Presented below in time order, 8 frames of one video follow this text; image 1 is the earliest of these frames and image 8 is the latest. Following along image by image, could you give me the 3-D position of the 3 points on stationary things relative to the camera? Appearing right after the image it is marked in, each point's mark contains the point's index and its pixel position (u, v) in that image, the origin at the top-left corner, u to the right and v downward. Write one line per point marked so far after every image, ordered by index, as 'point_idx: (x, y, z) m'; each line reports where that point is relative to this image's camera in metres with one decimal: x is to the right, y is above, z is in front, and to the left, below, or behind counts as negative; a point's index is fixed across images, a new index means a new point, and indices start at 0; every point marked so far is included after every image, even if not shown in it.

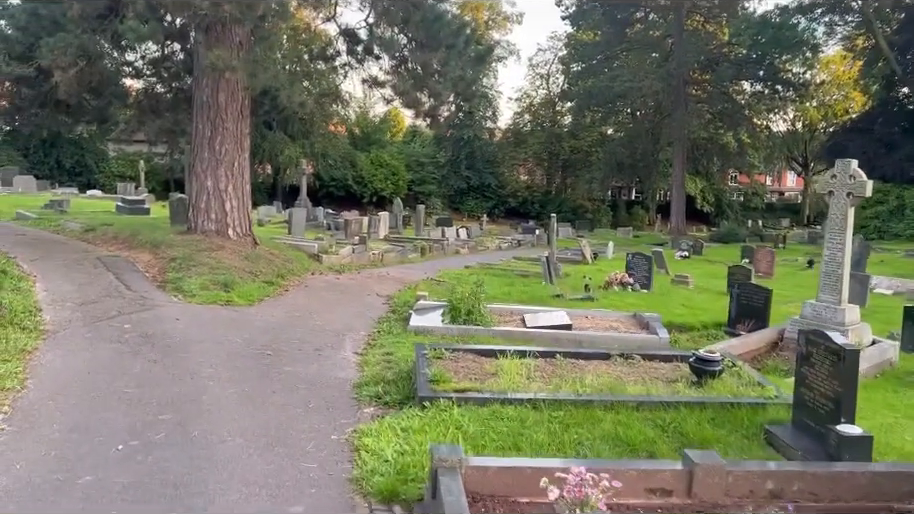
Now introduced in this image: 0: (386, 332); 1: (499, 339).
0: (-0.8, -0.9, +8.5) m
1: (+0.5, -0.9, +8.0) m
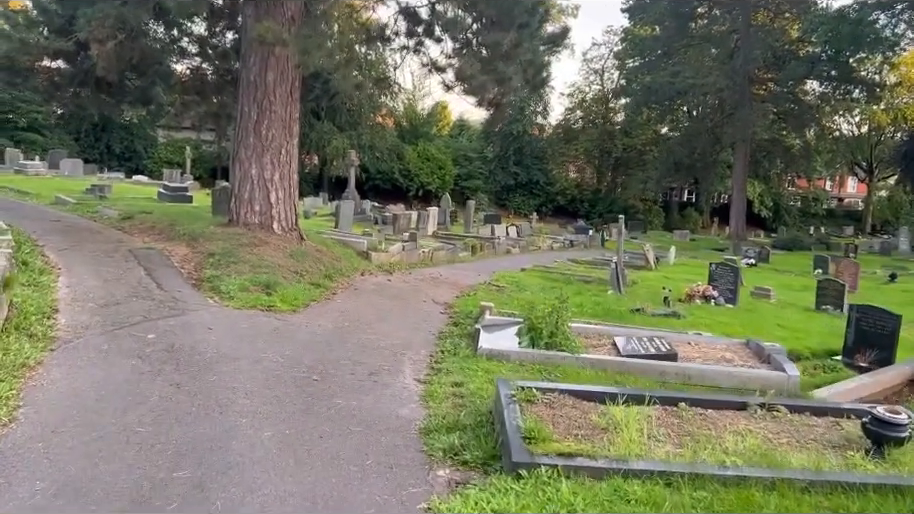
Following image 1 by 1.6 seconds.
0: (-0.1, -0.9, +7.2) m
1: (+1.2, -1.0, +6.6) m
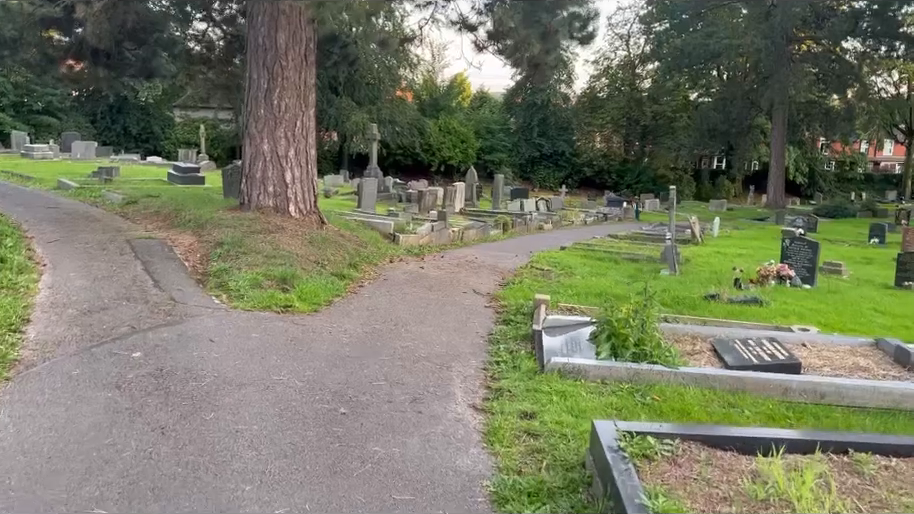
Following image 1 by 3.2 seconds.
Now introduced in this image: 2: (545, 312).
0: (+0.4, -0.9, +5.8) m
1: (+1.7, -0.9, +5.1) m
2: (+0.9, -0.6, +7.3) m
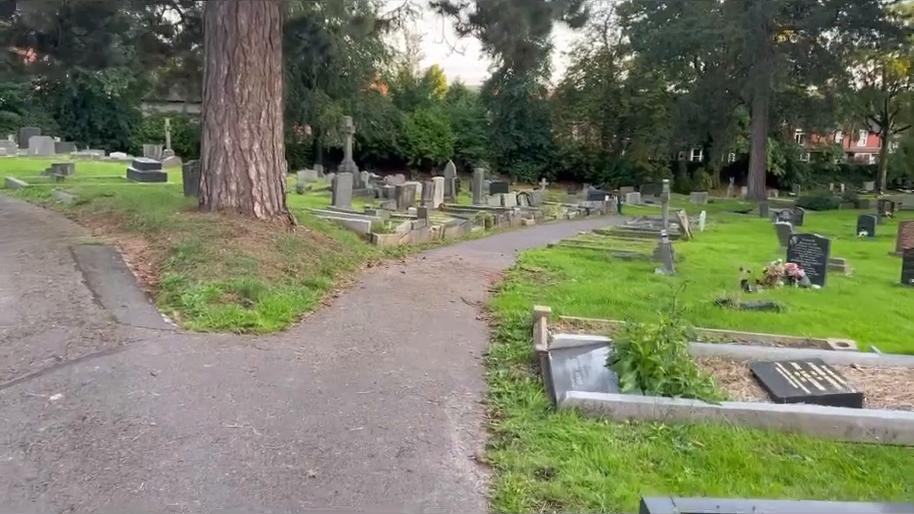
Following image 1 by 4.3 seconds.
0: (+0.4, -0.9, +4.8) m
1: (+1.7, -1.0, +4.2) m
2: (+0.8, -0.6, +6.4) m
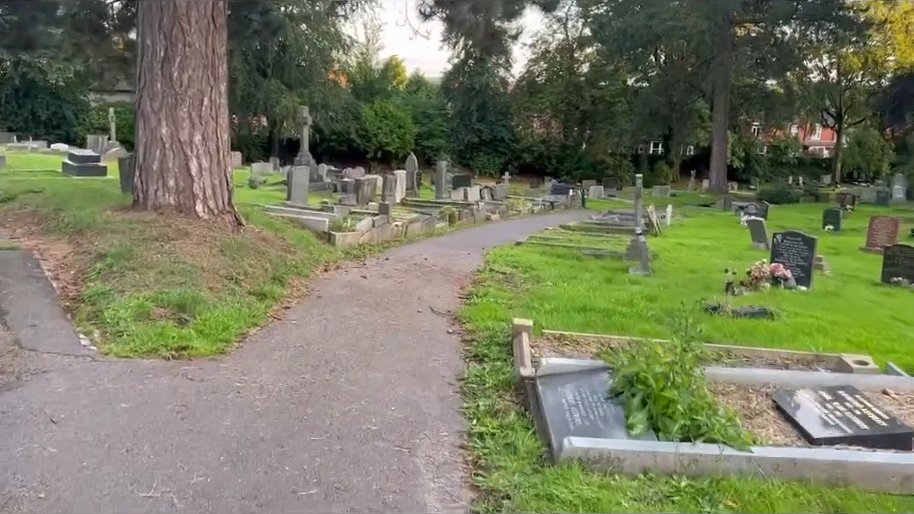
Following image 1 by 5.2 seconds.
0: (+0.2, -1.0, +4.0) m
1: (+1.5, -1.1, +3.5) m
2: (+0.6, -0.7, +5.5) m
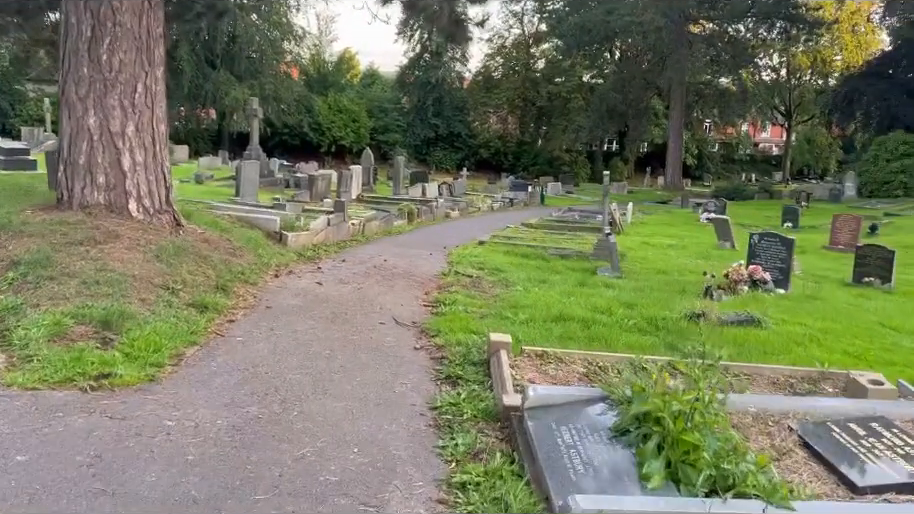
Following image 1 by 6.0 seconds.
0: (+0.1, -1.1, +3.3) m
1: (+1.5, -1.2, +2.9) m
2: (+0.4, -0.8, +4.9) m
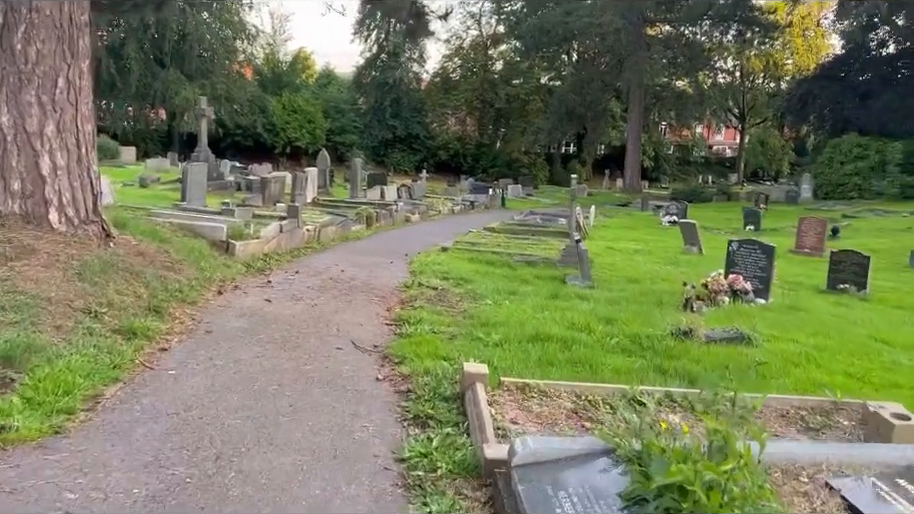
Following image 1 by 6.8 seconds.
0: (+0.1, -1.2, +2.6) m
1: (+1.4, -1.3, +2.2) m
2: (+0.2, -0.9, +4.2) m
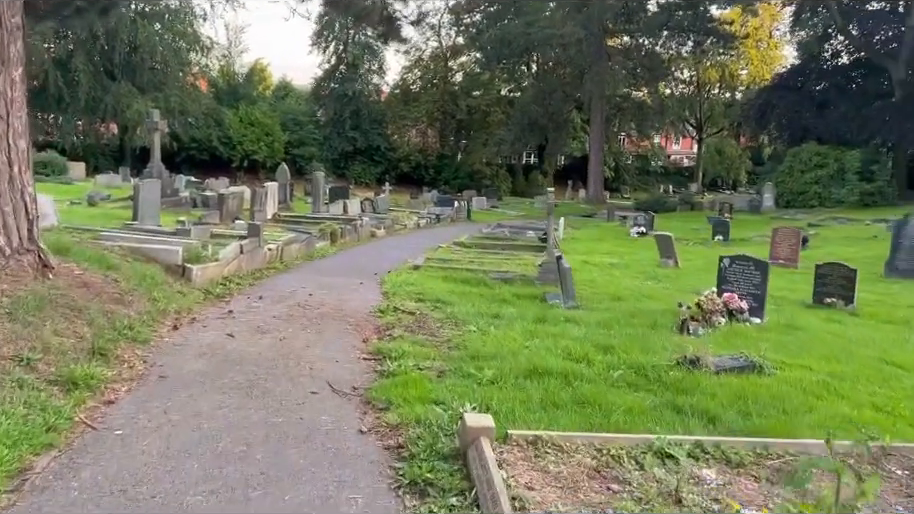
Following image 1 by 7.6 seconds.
0: (+0.2, -1.4, +2.0) m
1: (+1.6, -1.4, +1.7) m
2: (+0.2, -1.1, +3.5) m
